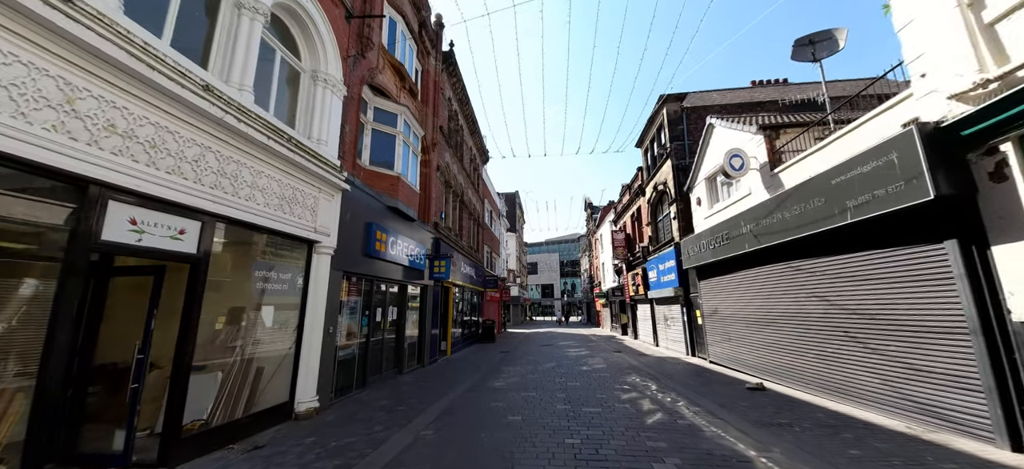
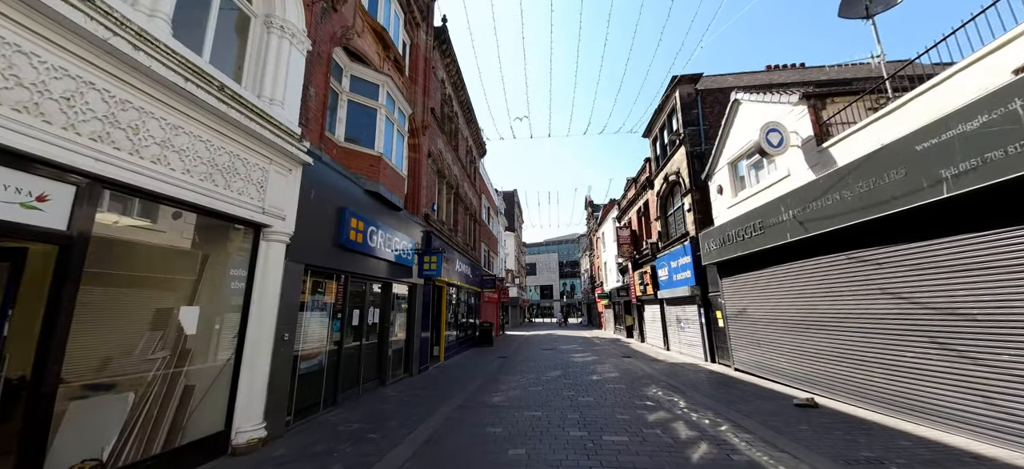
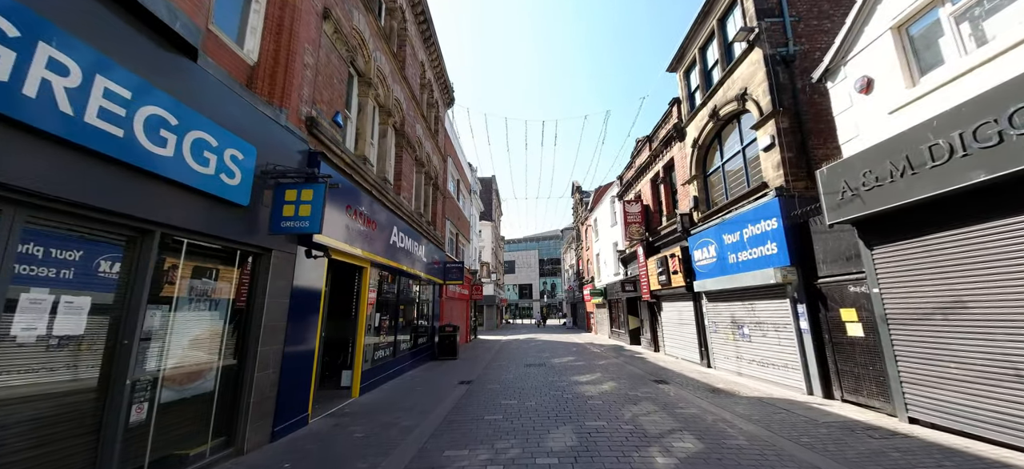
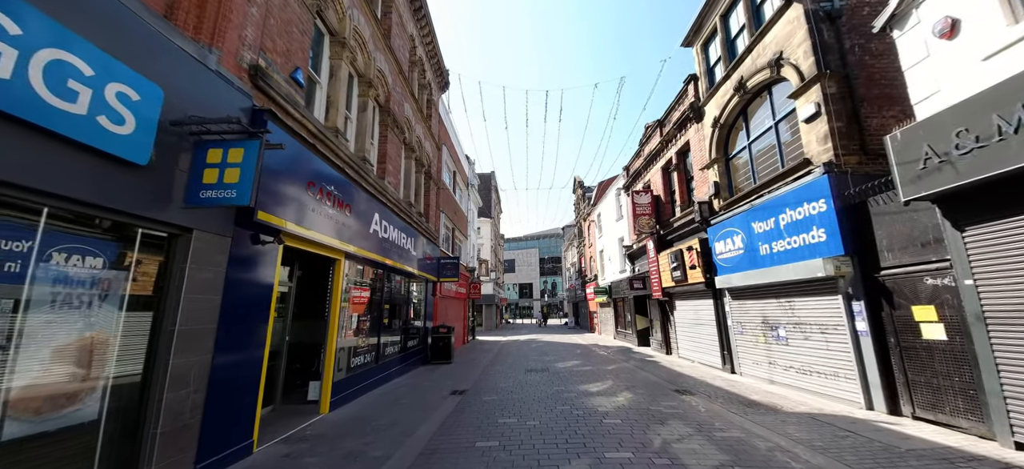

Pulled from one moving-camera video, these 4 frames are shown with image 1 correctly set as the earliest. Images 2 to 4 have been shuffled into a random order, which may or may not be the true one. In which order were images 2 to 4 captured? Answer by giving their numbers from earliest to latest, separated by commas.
2, 3, 4
